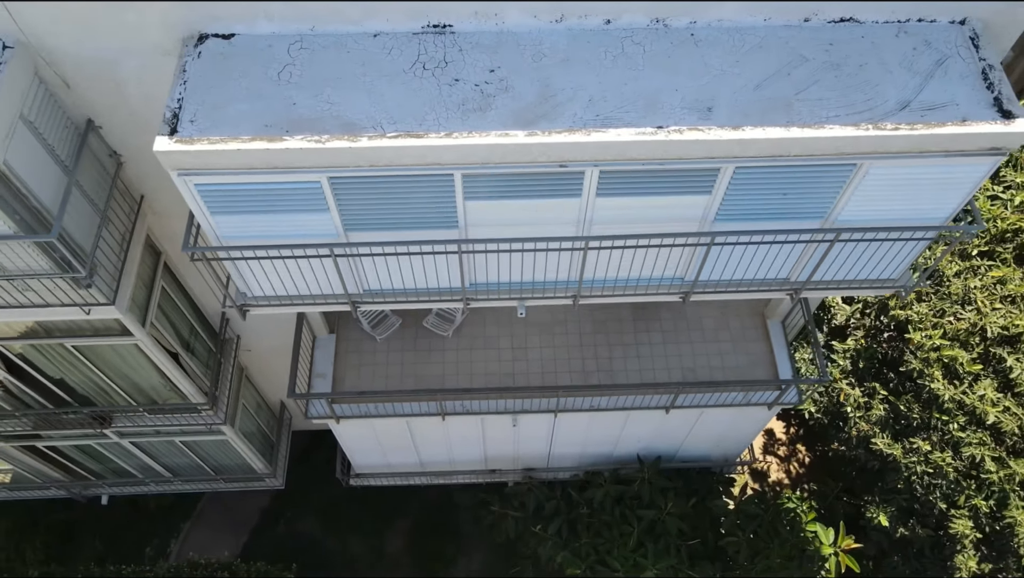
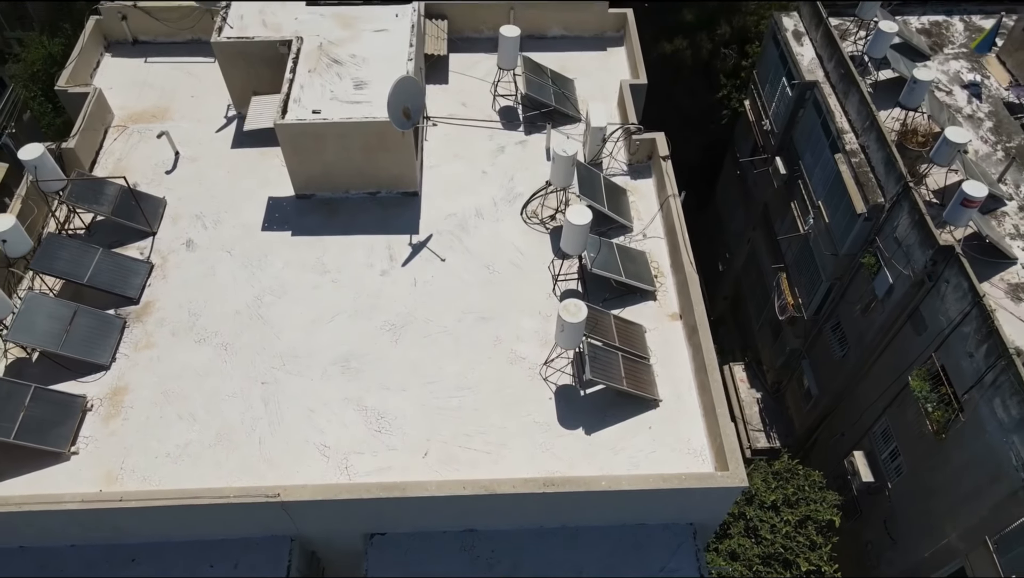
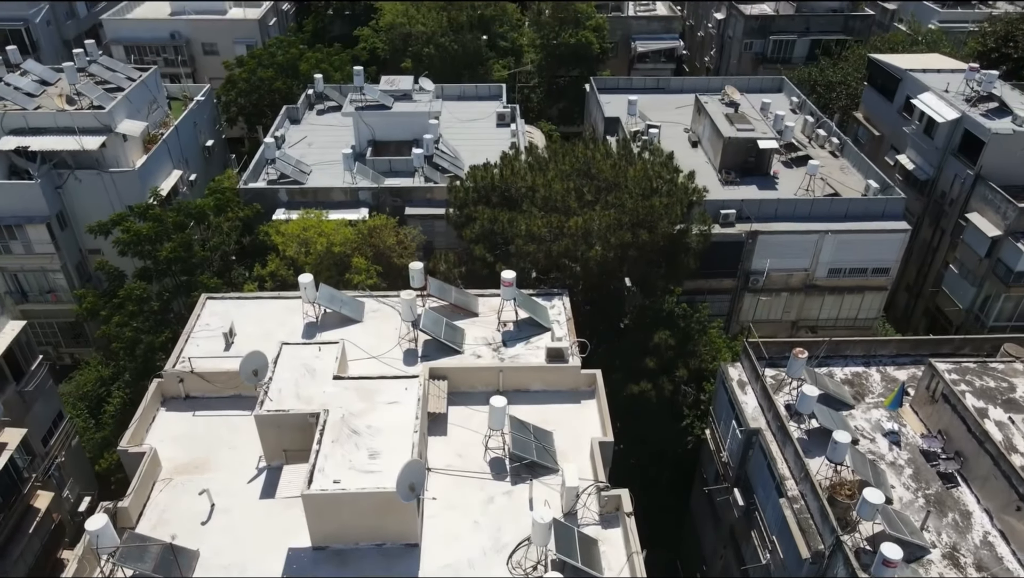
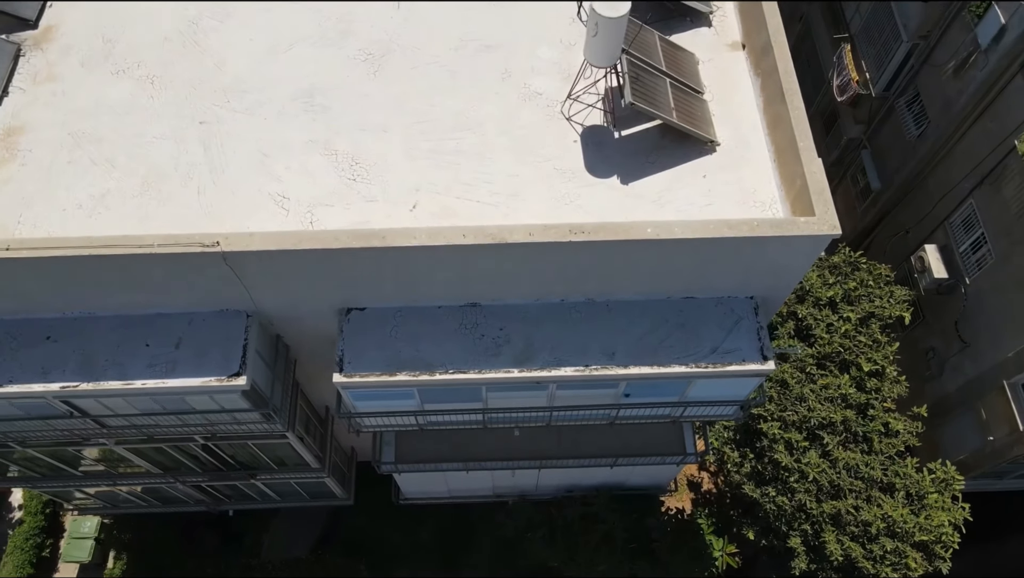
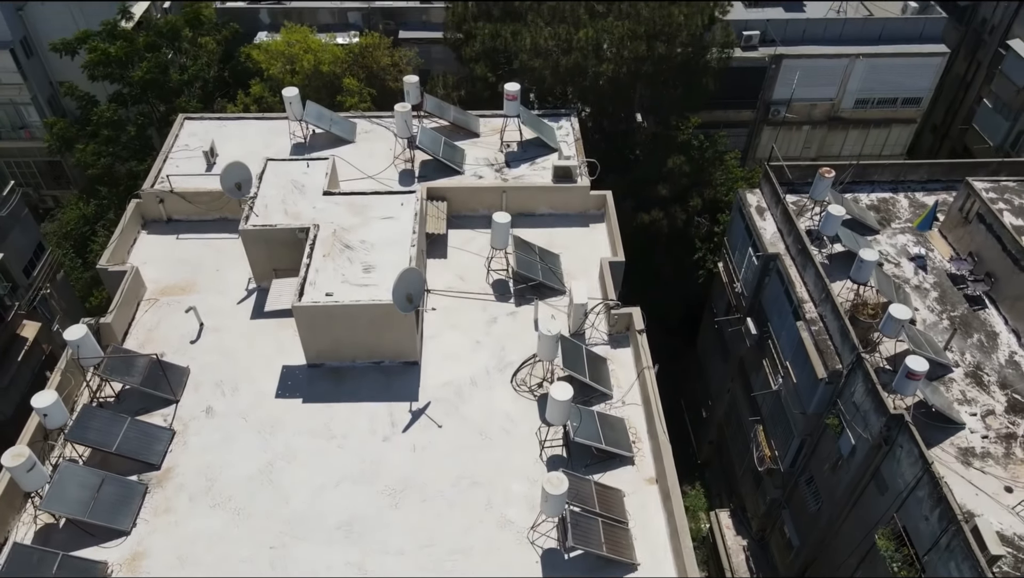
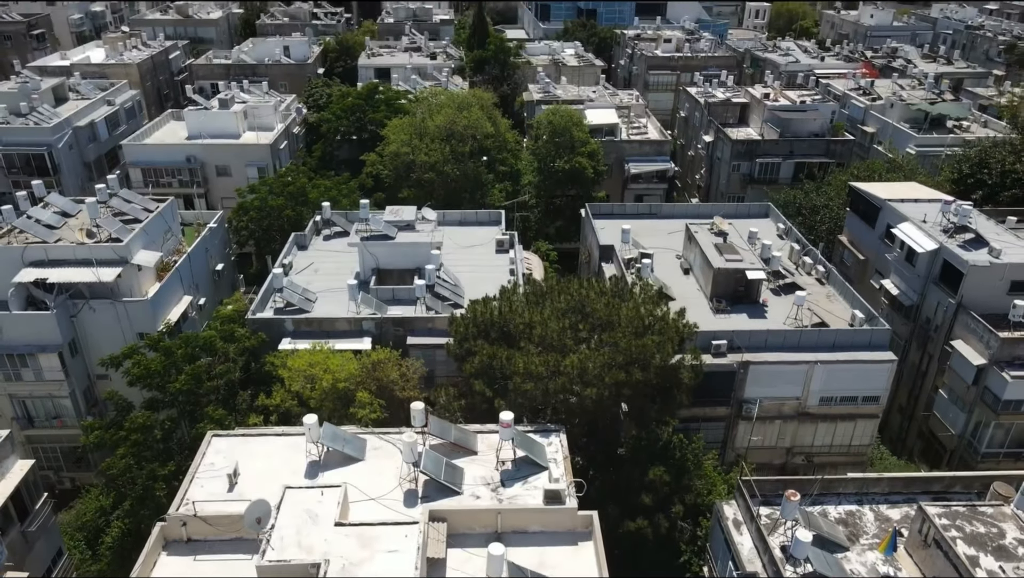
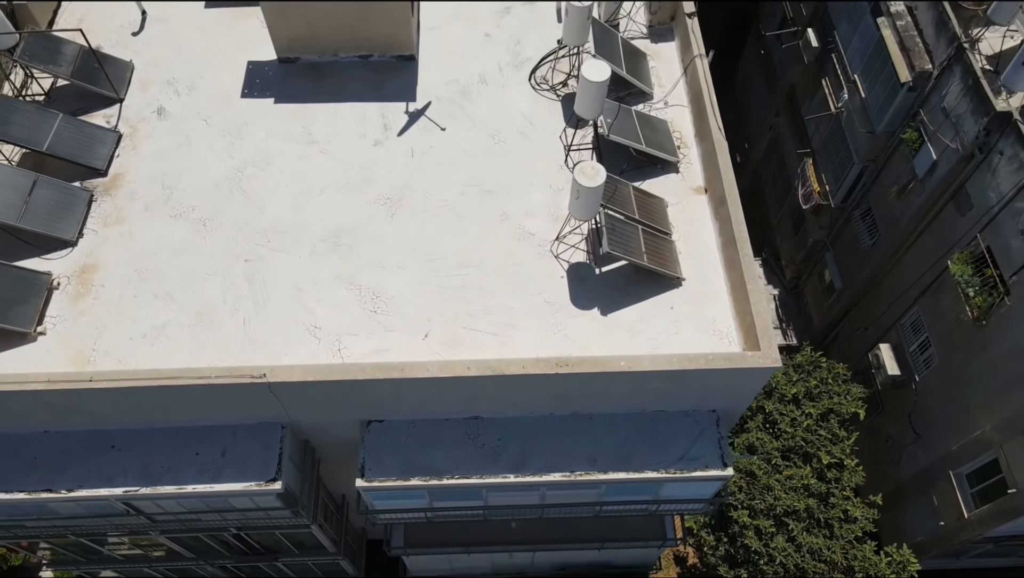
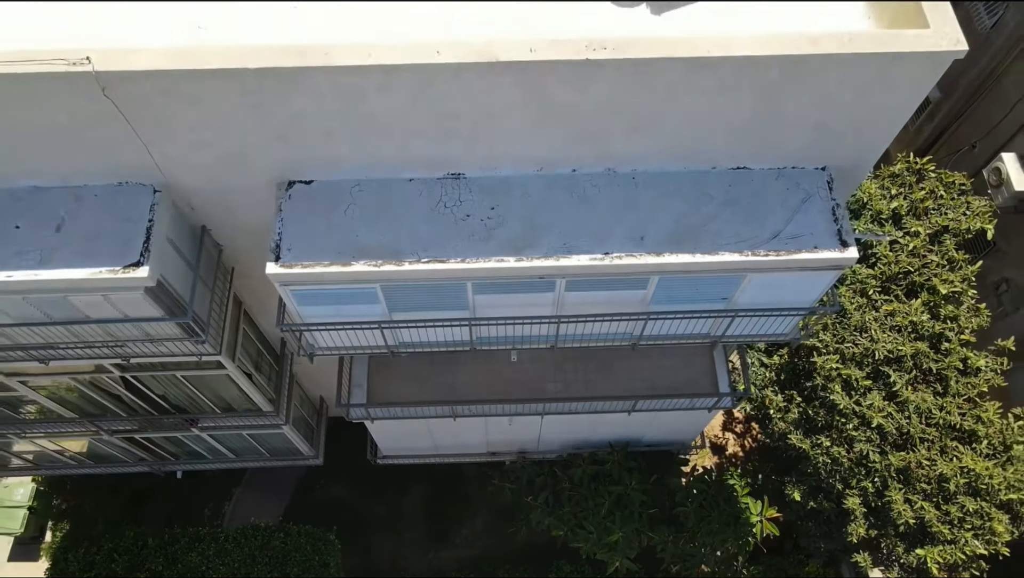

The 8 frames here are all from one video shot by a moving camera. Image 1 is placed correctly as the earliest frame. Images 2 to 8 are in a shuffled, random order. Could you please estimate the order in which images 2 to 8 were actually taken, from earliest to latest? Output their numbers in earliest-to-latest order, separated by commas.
8, 4, 7, 2, 5, 3, 6
